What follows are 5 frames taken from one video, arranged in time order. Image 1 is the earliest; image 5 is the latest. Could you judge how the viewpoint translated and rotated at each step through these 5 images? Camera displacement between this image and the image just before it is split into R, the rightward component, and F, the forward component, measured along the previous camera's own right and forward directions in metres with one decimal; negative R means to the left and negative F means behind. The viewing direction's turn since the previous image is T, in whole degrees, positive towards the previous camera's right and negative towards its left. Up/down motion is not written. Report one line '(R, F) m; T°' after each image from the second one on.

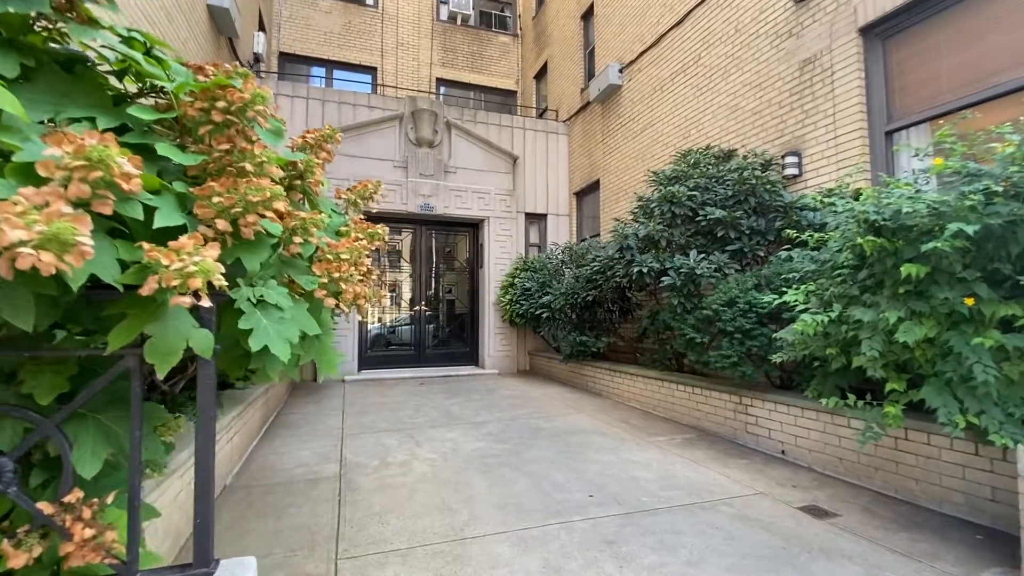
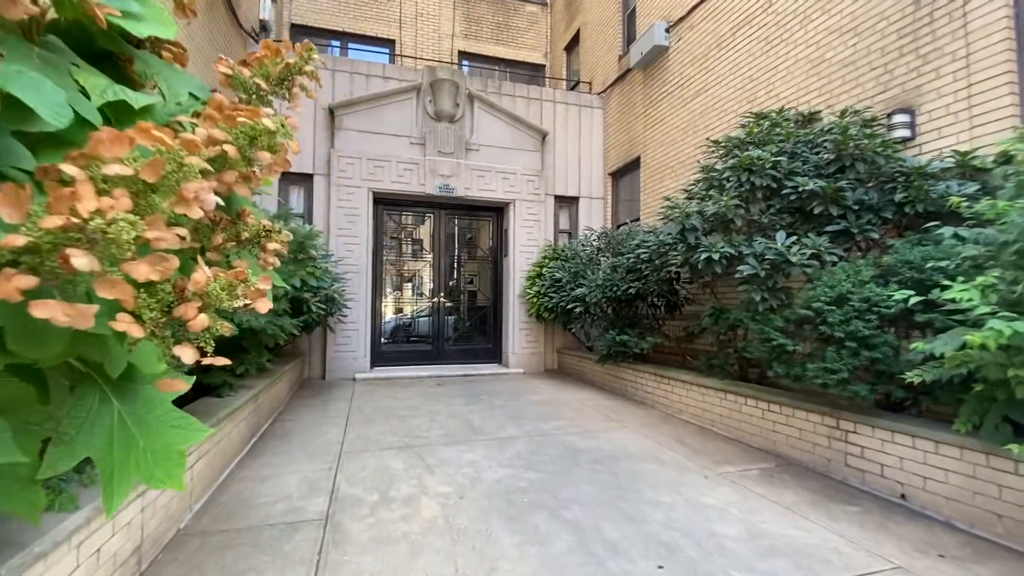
(-0.1, +0.8) m; -3°
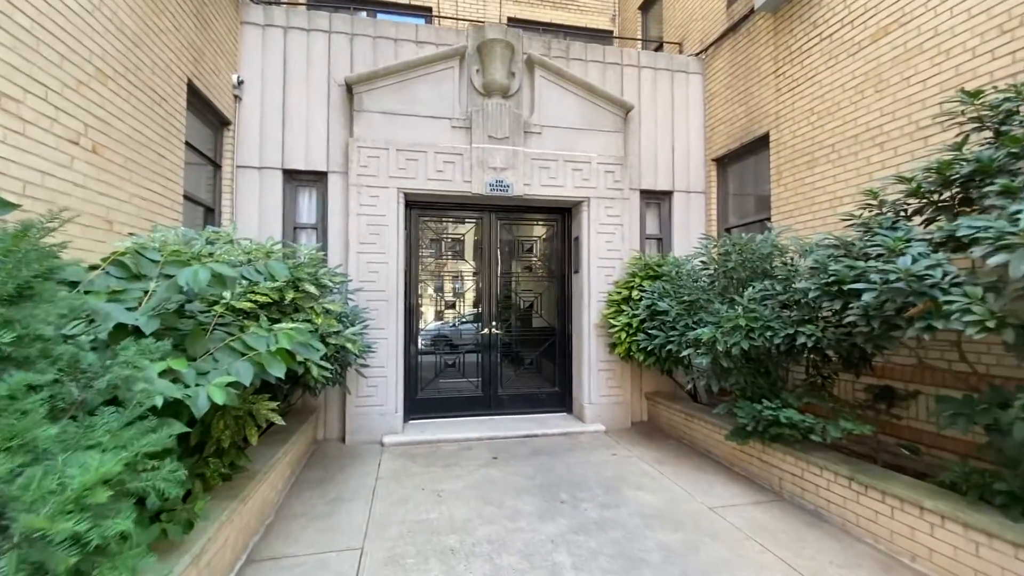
(-0.4, +1.9) m; -5°
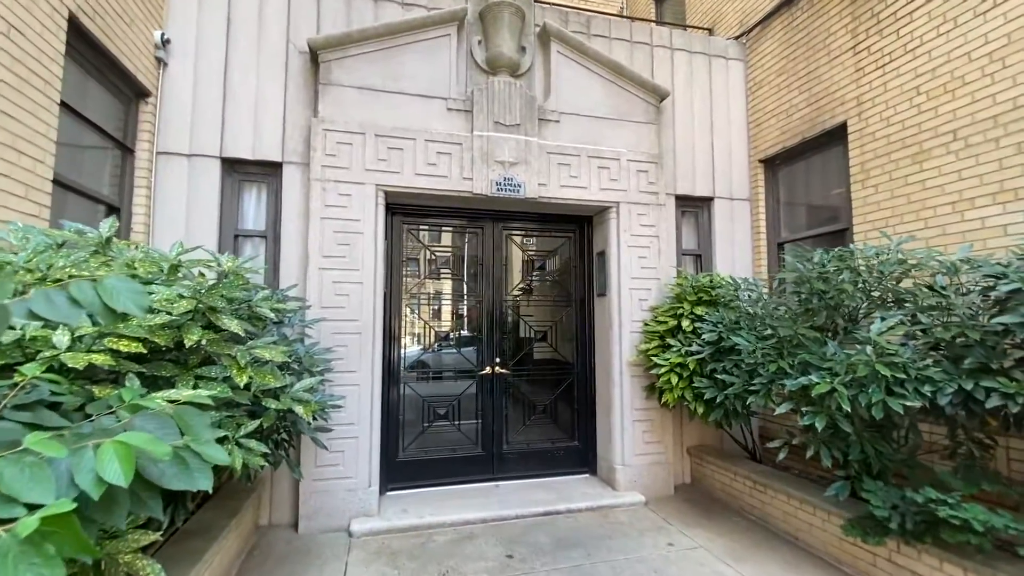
(-0.3, +1.3) m; +3°
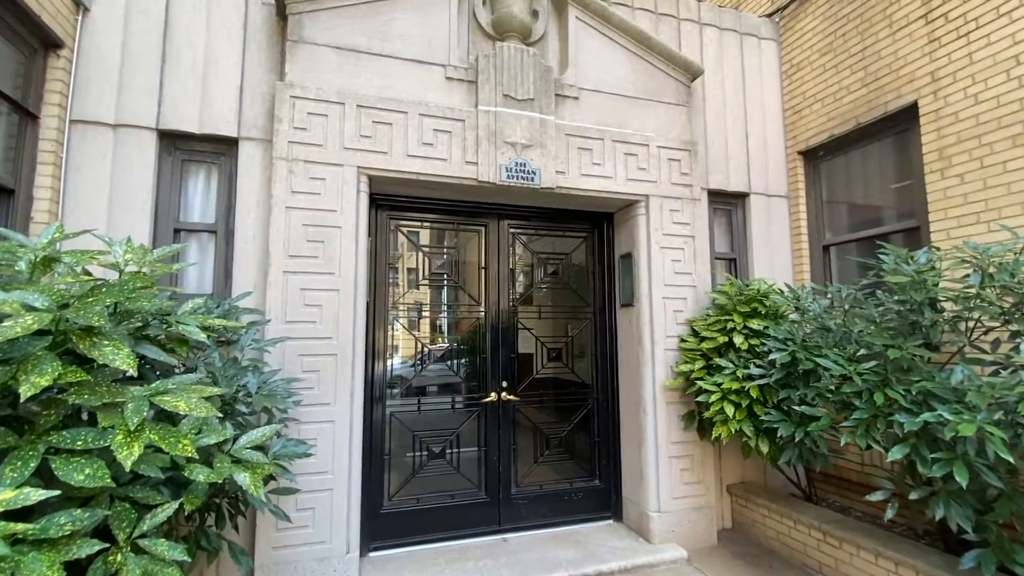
(-0.3, +0.8) m; +3°
